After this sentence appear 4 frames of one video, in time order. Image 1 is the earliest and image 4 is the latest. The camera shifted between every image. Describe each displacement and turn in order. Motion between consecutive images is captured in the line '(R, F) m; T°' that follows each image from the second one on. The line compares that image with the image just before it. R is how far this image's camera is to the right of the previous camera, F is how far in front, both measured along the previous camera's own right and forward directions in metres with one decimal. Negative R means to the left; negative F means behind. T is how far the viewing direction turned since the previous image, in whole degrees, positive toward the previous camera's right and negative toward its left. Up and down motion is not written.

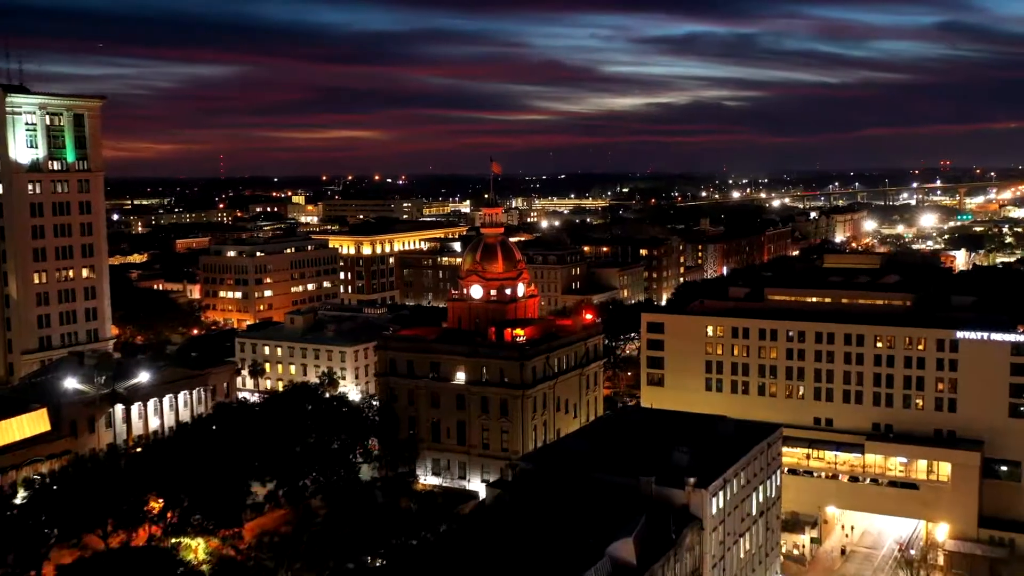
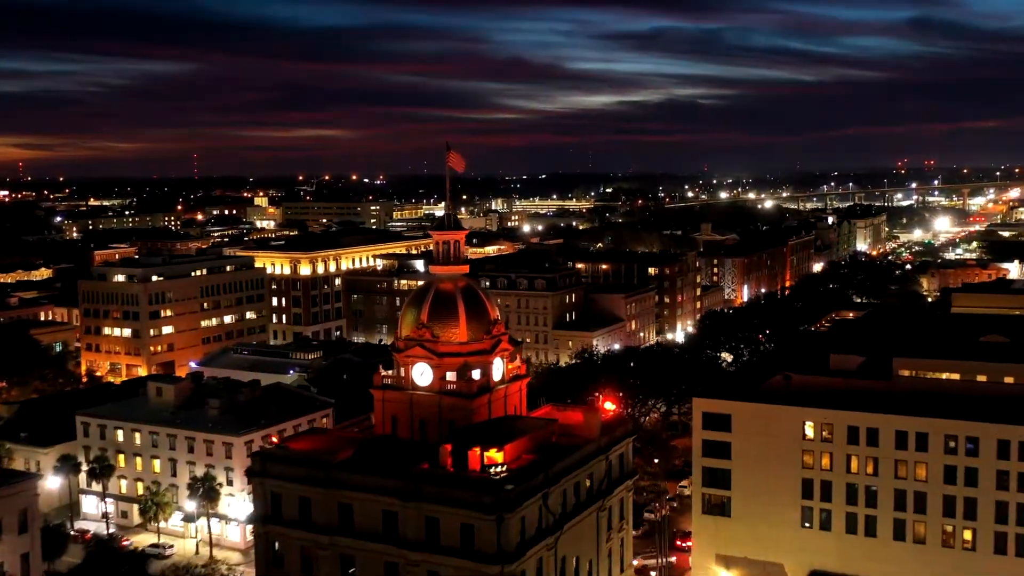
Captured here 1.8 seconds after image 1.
(+0.4, +39.7) m; +1°
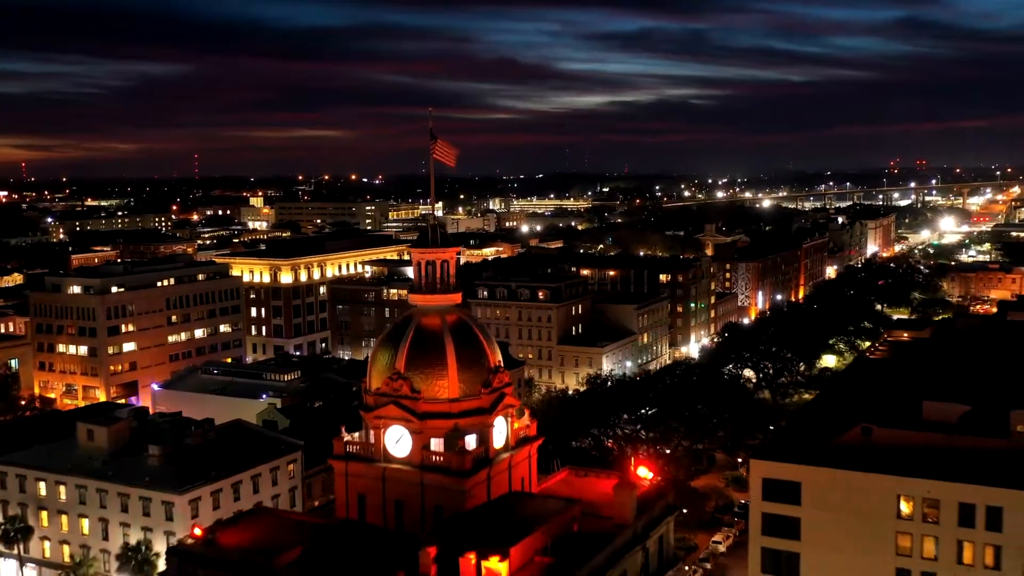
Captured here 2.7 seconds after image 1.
(-0.1, +14.3) m; 0°
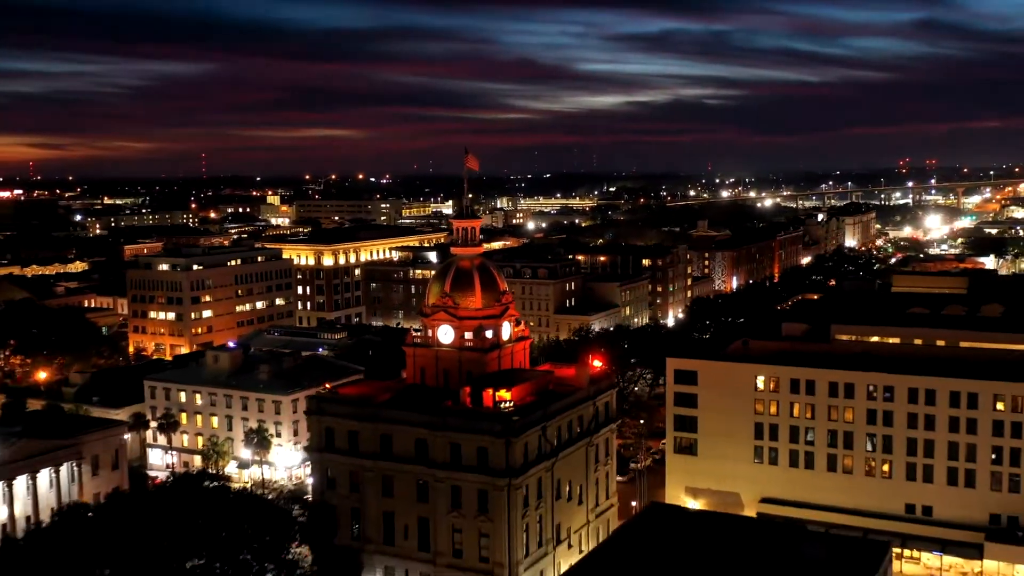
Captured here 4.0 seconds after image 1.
(0.0, -28.2) m; 0°
